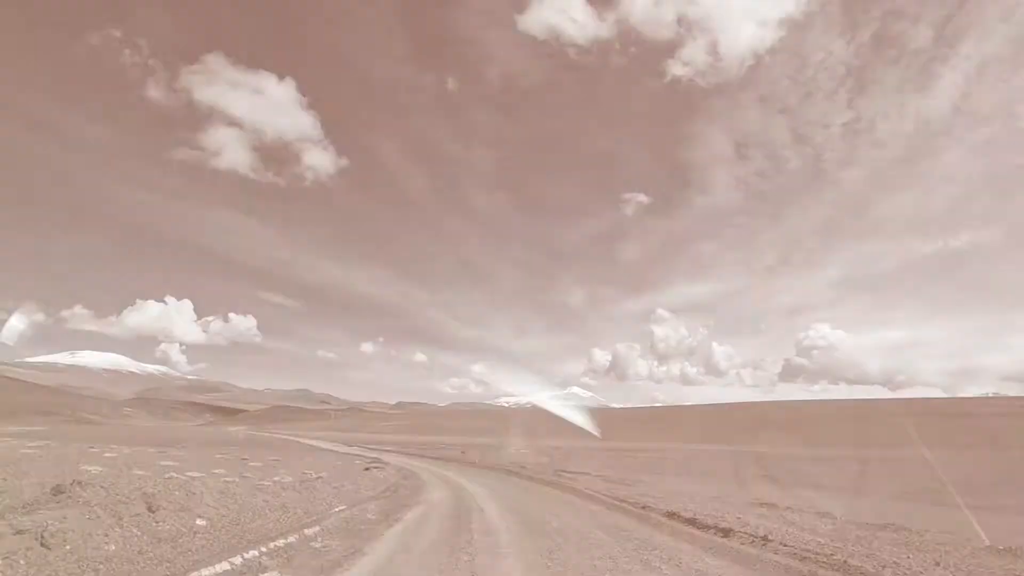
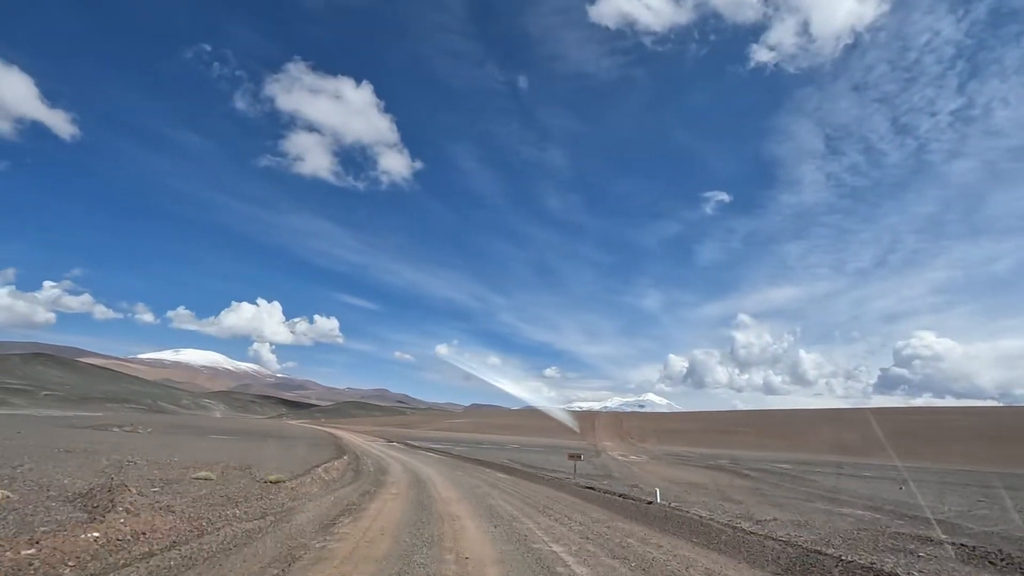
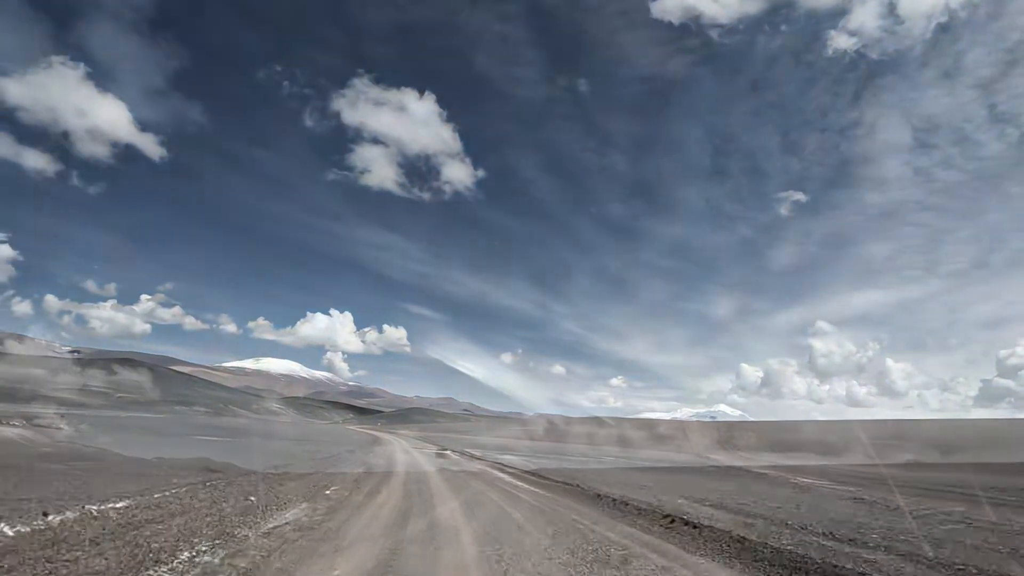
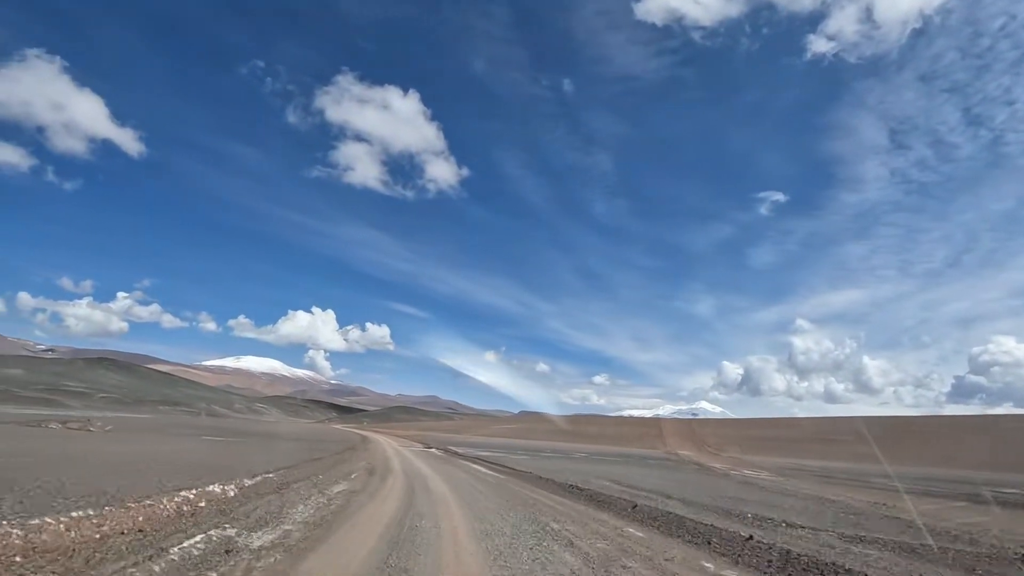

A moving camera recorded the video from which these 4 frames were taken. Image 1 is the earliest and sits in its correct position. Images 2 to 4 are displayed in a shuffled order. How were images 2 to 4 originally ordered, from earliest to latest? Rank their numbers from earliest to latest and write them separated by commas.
2, 4, 3
